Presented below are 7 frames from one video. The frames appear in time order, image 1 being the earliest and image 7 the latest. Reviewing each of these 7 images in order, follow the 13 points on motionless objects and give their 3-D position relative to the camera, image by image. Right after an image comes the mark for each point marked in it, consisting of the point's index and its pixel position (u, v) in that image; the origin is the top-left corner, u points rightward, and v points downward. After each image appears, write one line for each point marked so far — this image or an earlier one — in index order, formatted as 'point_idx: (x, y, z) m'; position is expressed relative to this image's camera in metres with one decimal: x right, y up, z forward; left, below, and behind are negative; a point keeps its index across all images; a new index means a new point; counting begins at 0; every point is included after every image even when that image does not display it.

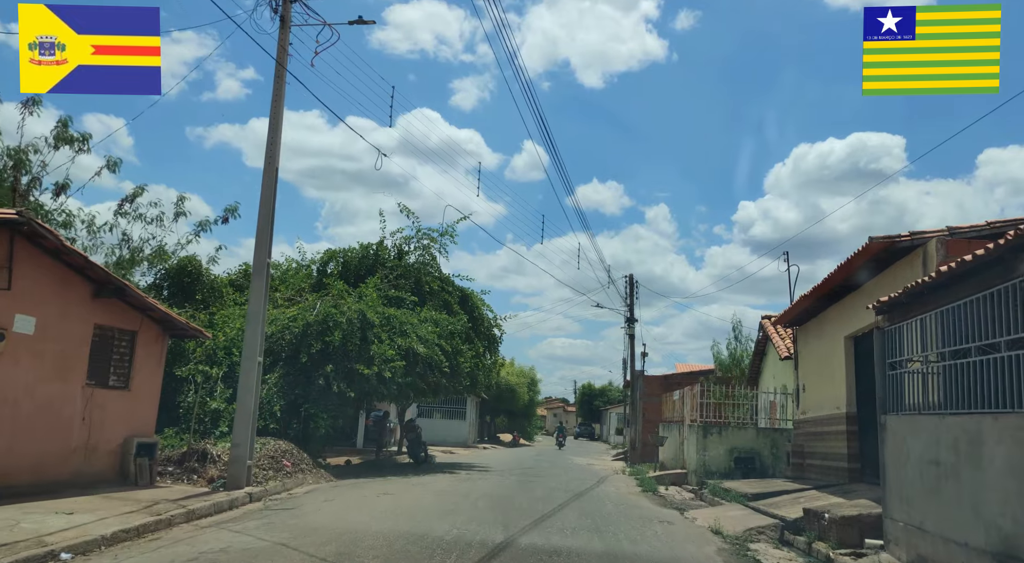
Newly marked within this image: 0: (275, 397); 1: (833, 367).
0: (-5.2, -2.5, +16.9) m
1: (+6.0, -1.6, +14.4) m
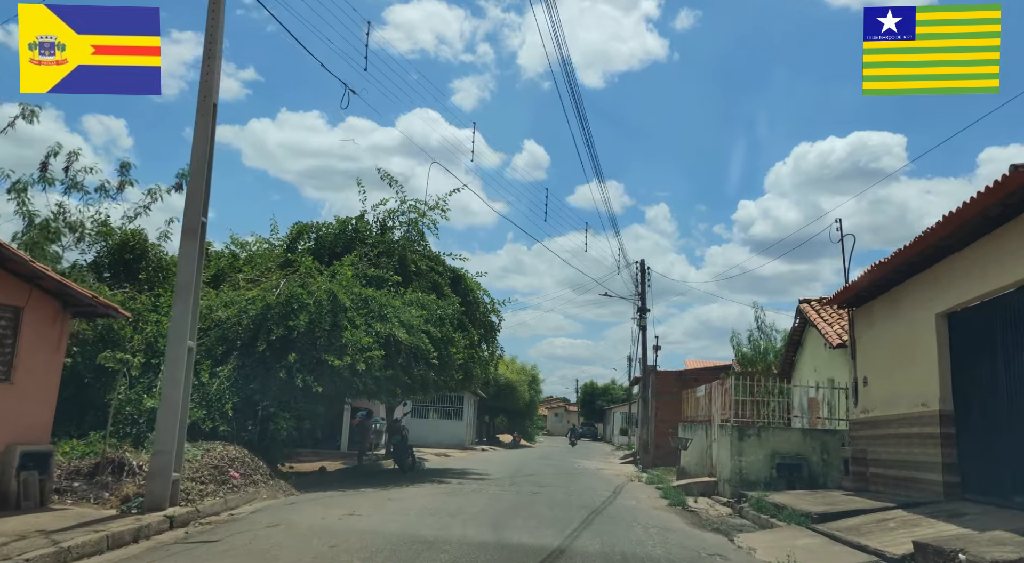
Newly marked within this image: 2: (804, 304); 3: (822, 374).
0: (-5.2, -2.0, +14.0) m
1: (+6.0, -1.1, +11.5) m
2: (+7.1, -0.5, +18.8) m
3: (+7.2, -2.1, +17.9) m
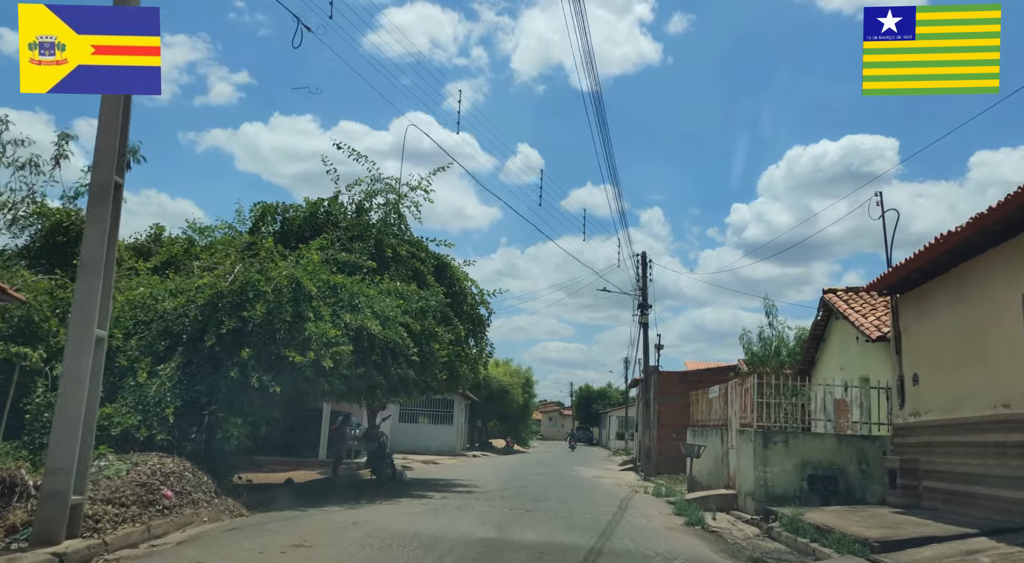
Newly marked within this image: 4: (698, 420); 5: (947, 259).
0: (-5.3, -1.8, +11.9) m
1: (+5.9, -0.8, +9.5) m
2: (+6.9, -0.3, +16.8) m
3: (+7.0, -1.9, +15.9) m
4: (+4.7, -3.5, +19.3) m
5: (+5.9, +0.3, +10.4) m
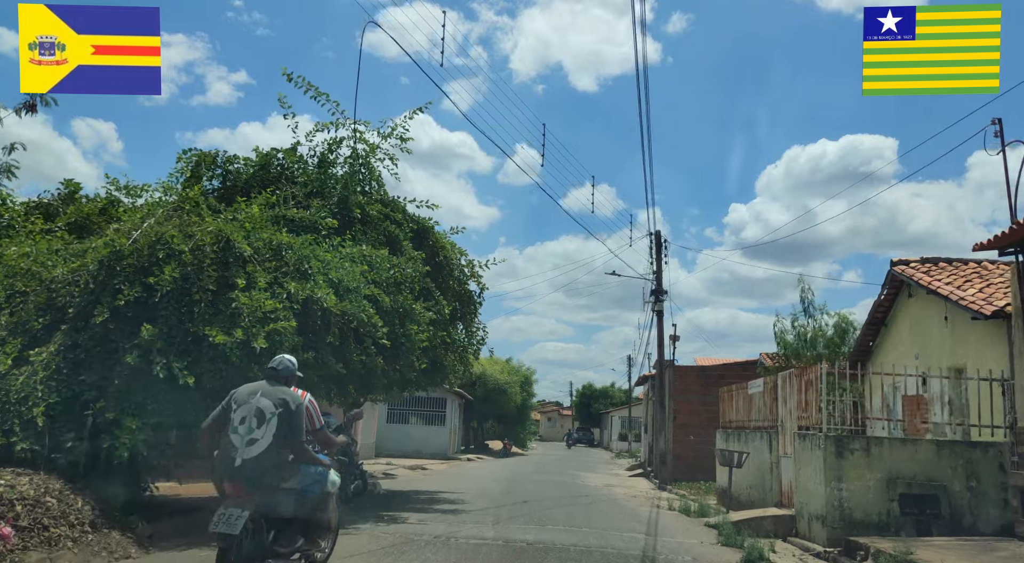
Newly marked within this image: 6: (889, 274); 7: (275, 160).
0: (-5.4, -1.2, +8.7) m
1: (+5.9, -0.2, +6.3) m
2: (+6.9, +0.3, +13.6) m
3: (+6.9, -1.3, +12.7) m
4: (+4.6, -2.9, +16.1) m
5: (+5.9, +0.9, +7.2) m
6: (+6.8, +0.1, +13.8) m
7: (-4.2, +2.1, +13.5) m
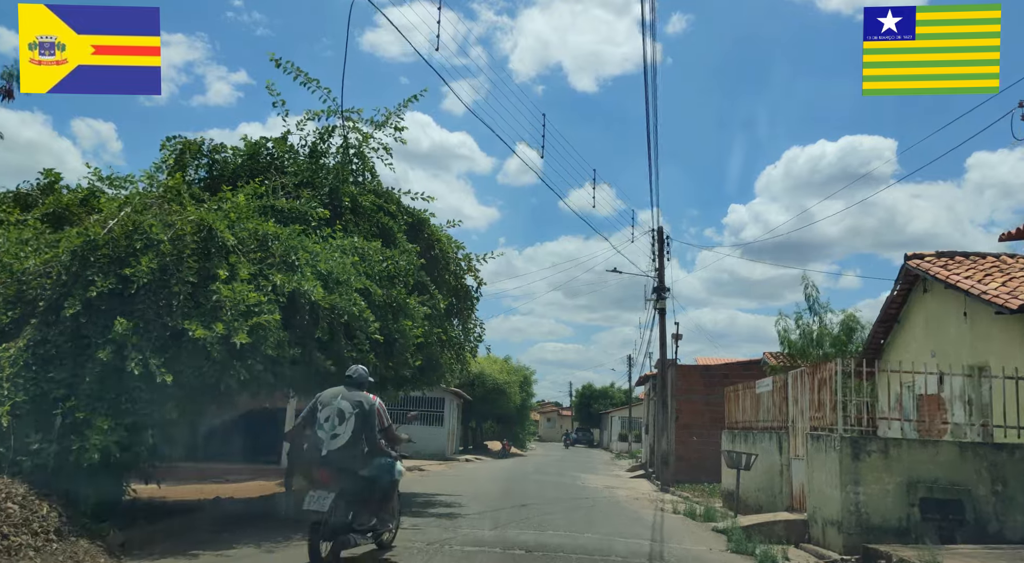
0: (-5.4, -1.1, +8.1) m
1: (+5.9, -0.1, +5.7) m
2: (+6.8, +0.4, +13.1) m
3: (+6.9, -1.2, +12.1) m
4: (+4.6, -2.8, +15.6) m
5: (+5.8, +1.0, +6.7) m
6: (+6.7, +0.2, +13.3) m
7: (-4.2, +2.2, +12.9) m
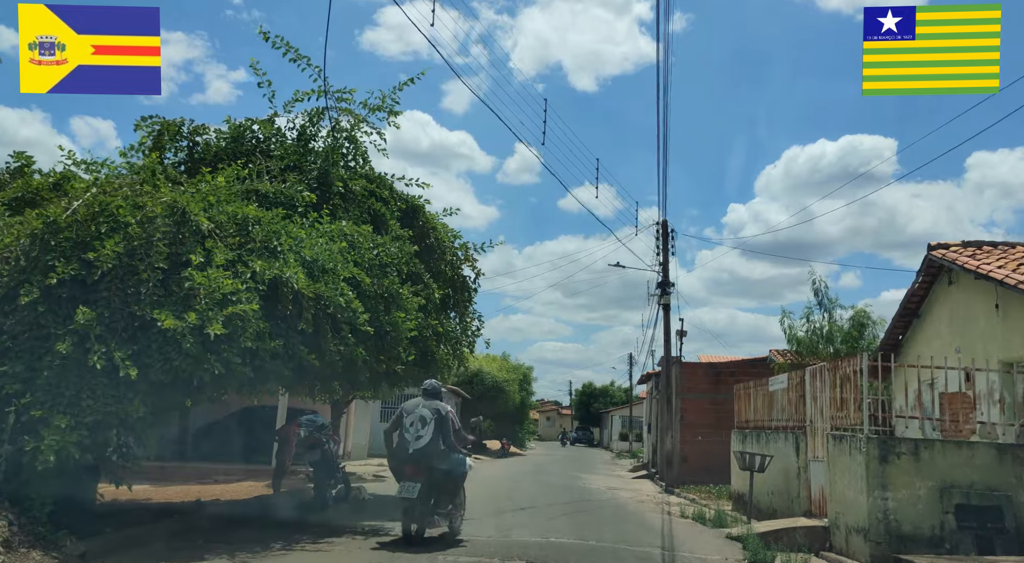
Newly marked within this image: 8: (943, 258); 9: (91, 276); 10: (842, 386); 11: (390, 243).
0: (-5.4, -0.9, +7.4) m
1: (+5.9, 0.0, +5.0) m
2: (+6.8, +0.5, +12.3) m
3: (+6.9, -1.1, +11.4) m
4: (+4.6, -2.7, +14.8) m
5: (+5.8, +1.1, +5.9) m
6: (+6.7, +0.4, +12.5) m
7: (-4.2, +2.4, +12.2) m
8: (+6.7, +0.4, +12.0) m
9: (-4.4, +0.1, +8.1) m
10: (+4.5, -1.4, +10.4) m
11: (-1.8, +0.5, +11.1) m
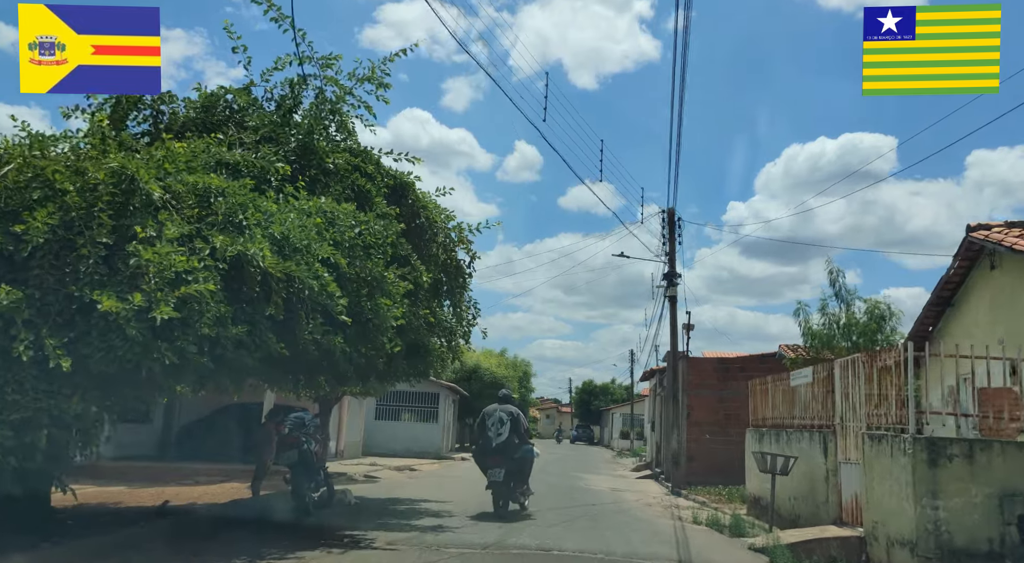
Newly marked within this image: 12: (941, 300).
0: (-5.4, -0.7, +6.3) m
1: (+5.8, +0.2, +3.9) m
2: (+6.8, +0.7, +11.2) m
3: (+6.9, -0.9, +10.3) m
4: (+4.6, -2.4, +13.7) m
5: (+5.8, +1.3, +4.8) m
6: (+6.7, +0.6, +11.4) m
7: (-4.2, +2.6, +11.0) m
8: (+6.7, +0.6, +10.8) m
9: (-4.4, +0.3, +7.0) m
10: (+4.5, -1.2, +9.3) m
11: (-1.8, +0.8, +10.0) m
12: (+7.1, -0.3, +12.7) m
